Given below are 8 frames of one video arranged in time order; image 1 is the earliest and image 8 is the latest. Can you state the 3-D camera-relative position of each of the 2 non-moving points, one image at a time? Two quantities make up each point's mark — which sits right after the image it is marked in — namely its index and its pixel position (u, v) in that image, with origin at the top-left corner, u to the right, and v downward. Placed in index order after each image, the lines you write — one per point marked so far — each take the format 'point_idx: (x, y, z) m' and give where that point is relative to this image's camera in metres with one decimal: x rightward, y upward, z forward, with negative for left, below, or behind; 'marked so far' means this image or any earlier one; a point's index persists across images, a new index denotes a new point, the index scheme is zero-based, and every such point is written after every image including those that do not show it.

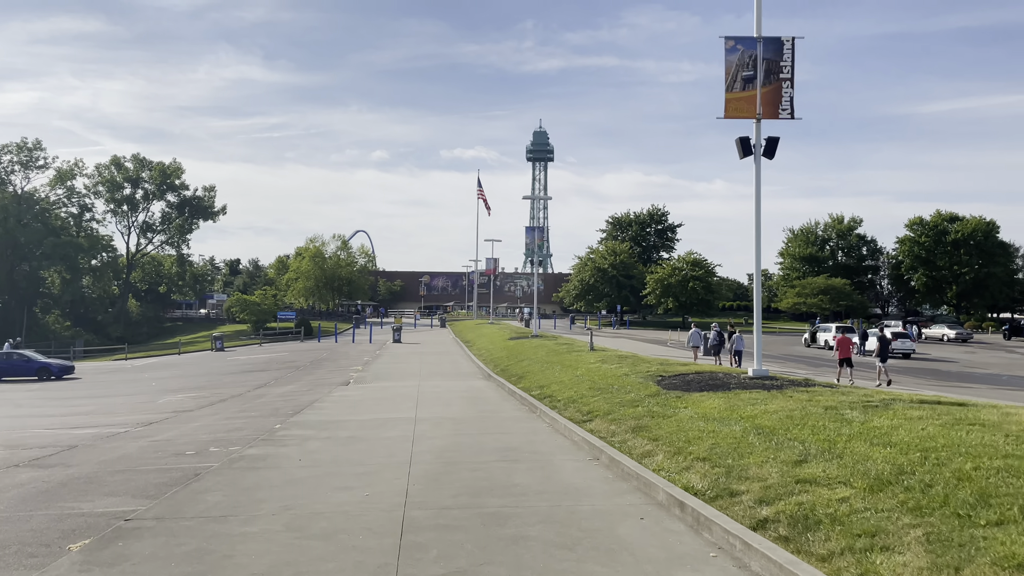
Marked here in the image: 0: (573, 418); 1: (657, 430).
0: (+1.0, -2.1, +13.0) m
1: (+1.9, -1.8, +10.3) m
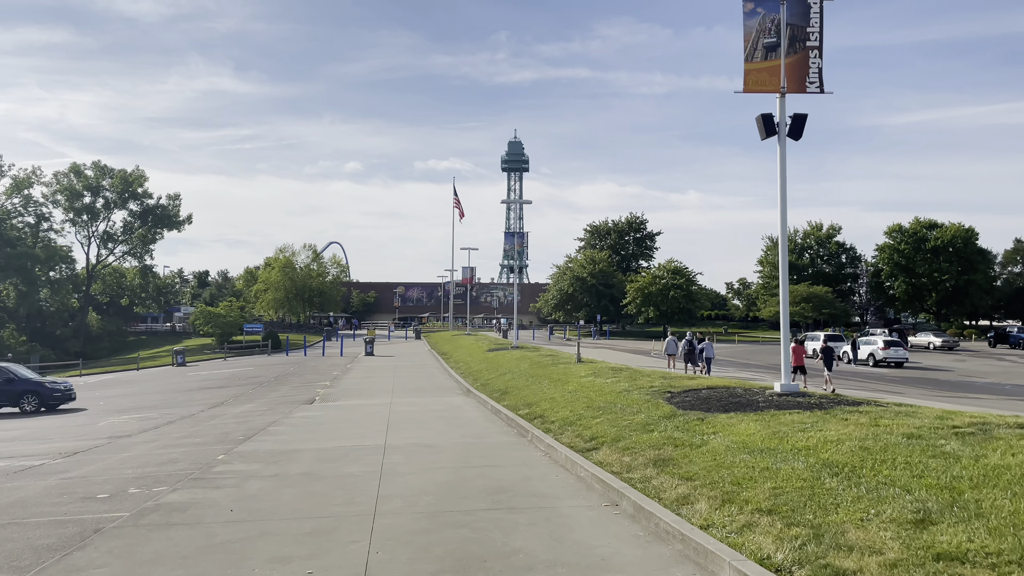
0: (+0.9, -2.1, +10.8) m
1: (+1.8, -1.8, +8.2) m
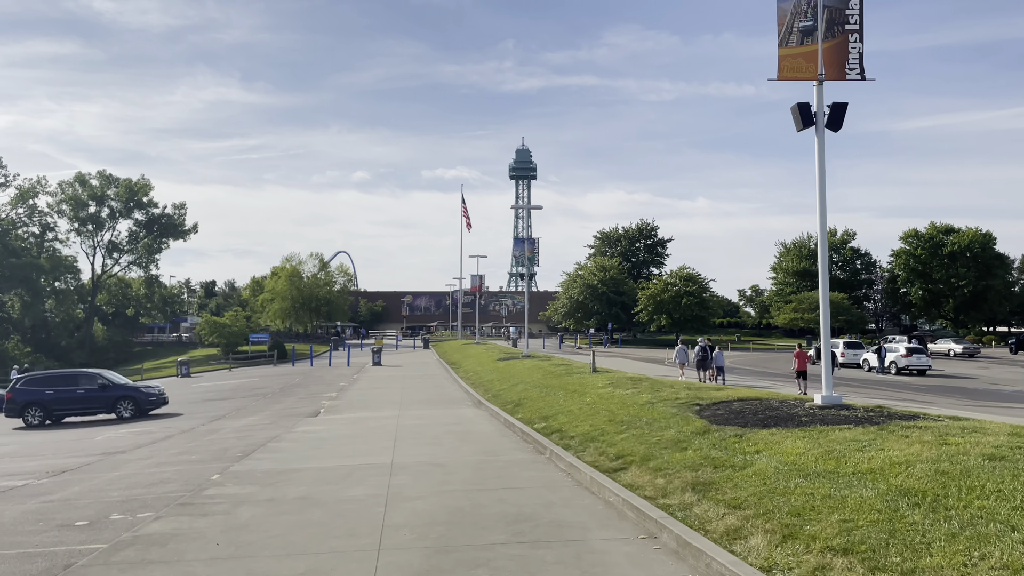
0: (+1.1, -2.2, +9.9) m
1: (+2.0, -1.8, +7.2) m
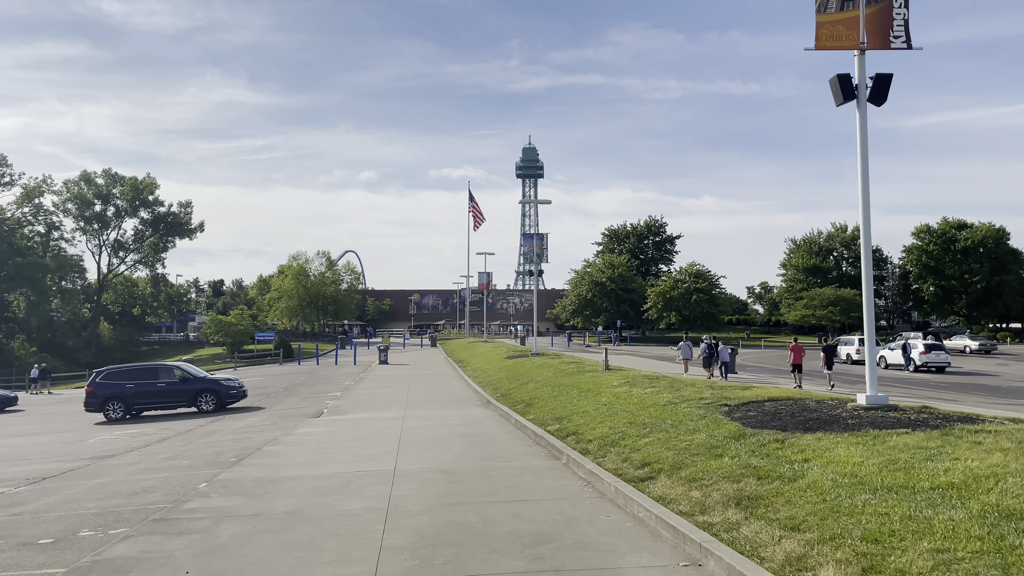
0: (+1.2, -2.1, +8.9) m
1: (+2.1, -1.7, +6.2) m
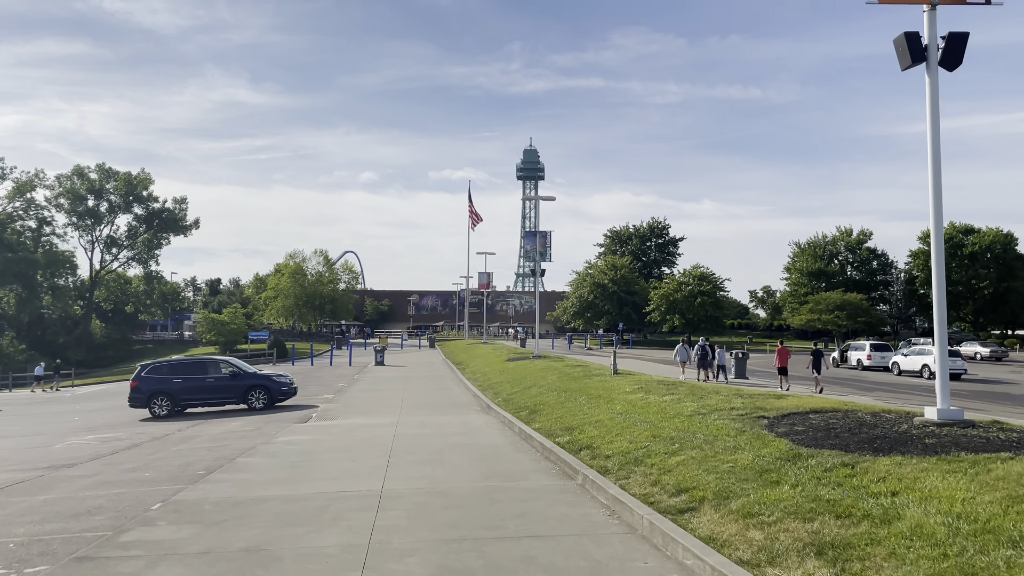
0: (+1.3, -2.0, +7.4) m
1: (+2.2, -1.6, +4.7) m
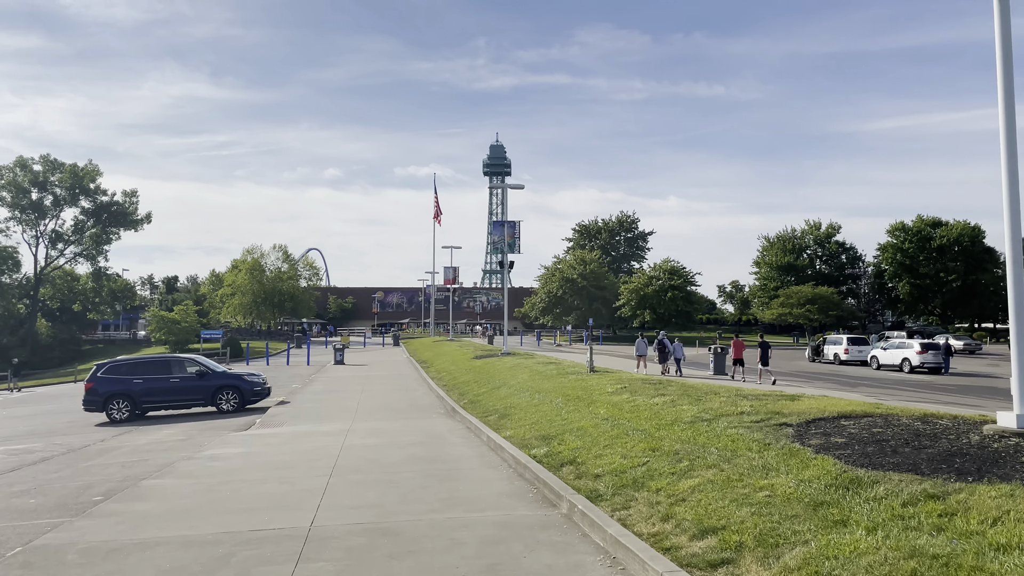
0: (+1.1, -1.8, +5.4) m
1: (+2.1, -1.4, +2.8) m
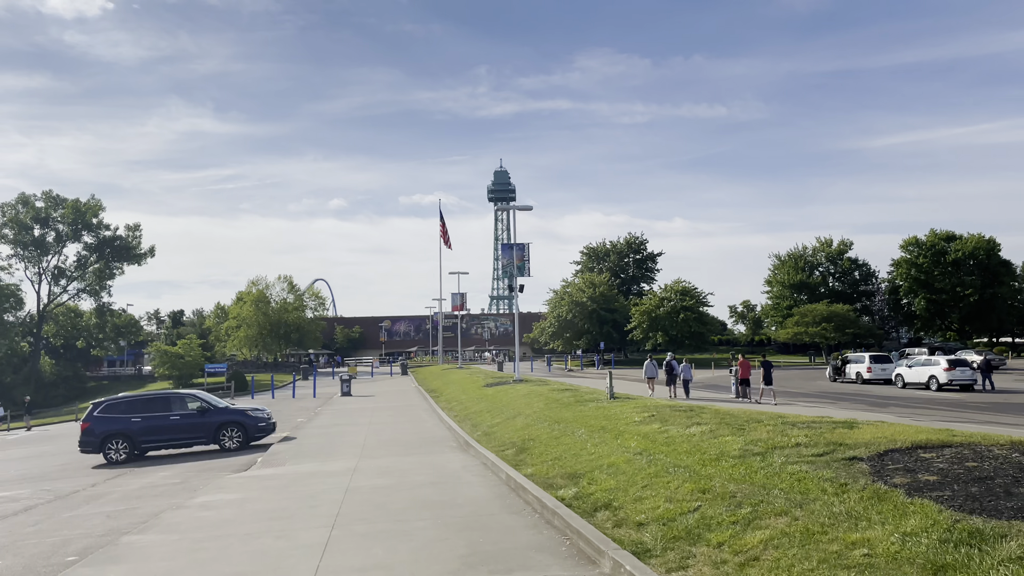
0: (+1.3, -1.8, +4.3) m
1: (+2.3, -1.3, +1.7) m
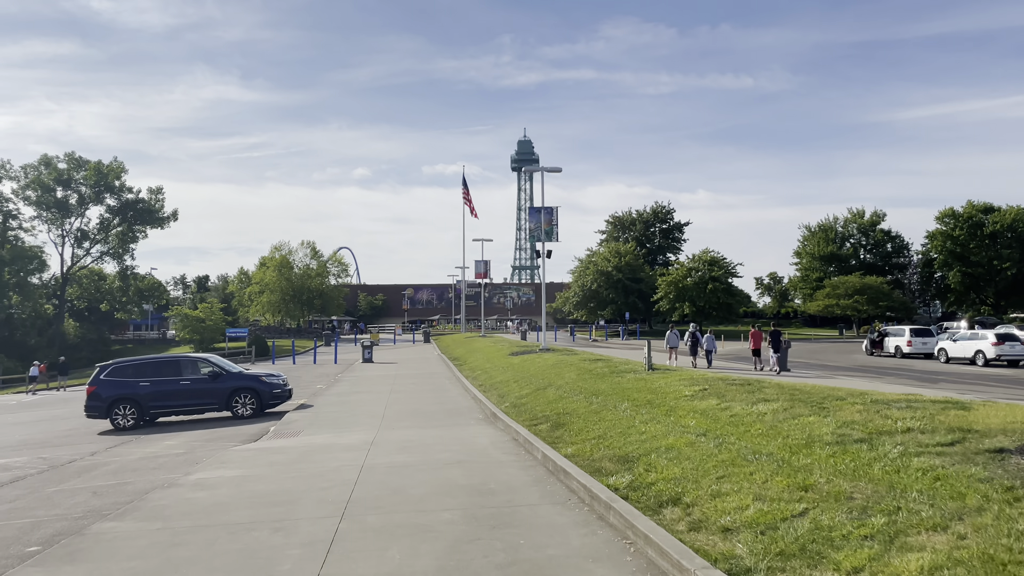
0: (+1.6, -1.5, +2.7) m
1: (+2.5, -1.1, +0.1) m
